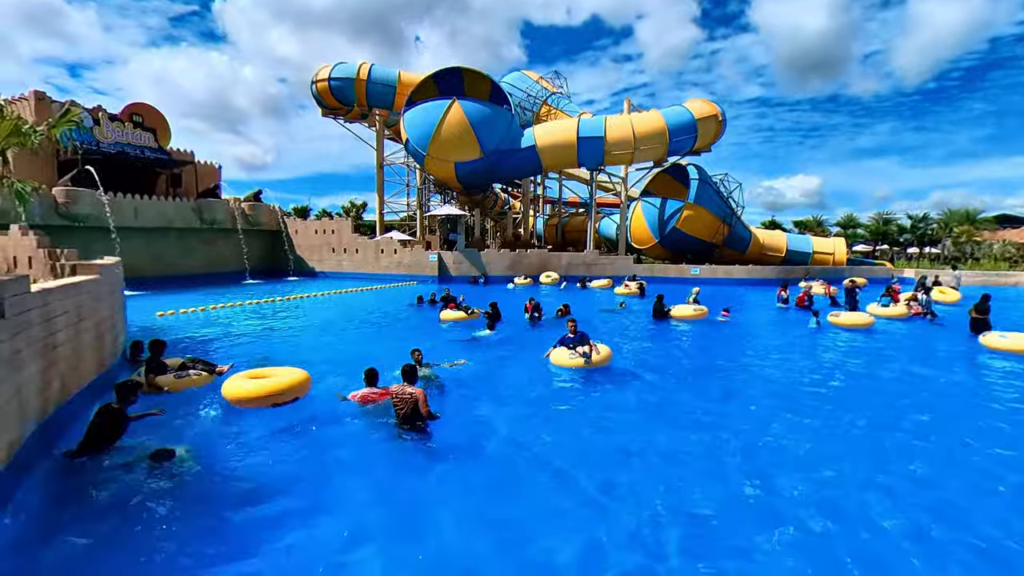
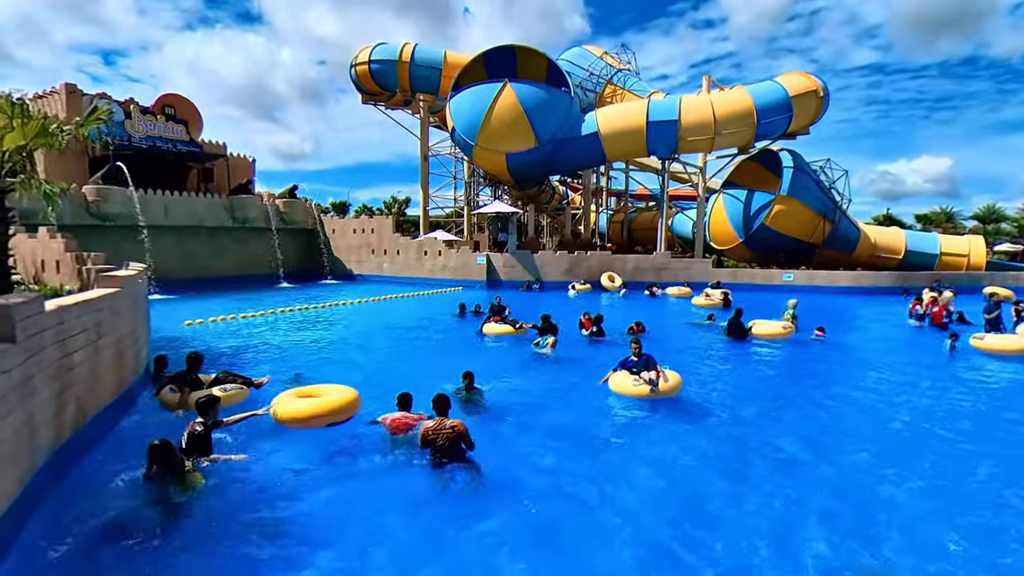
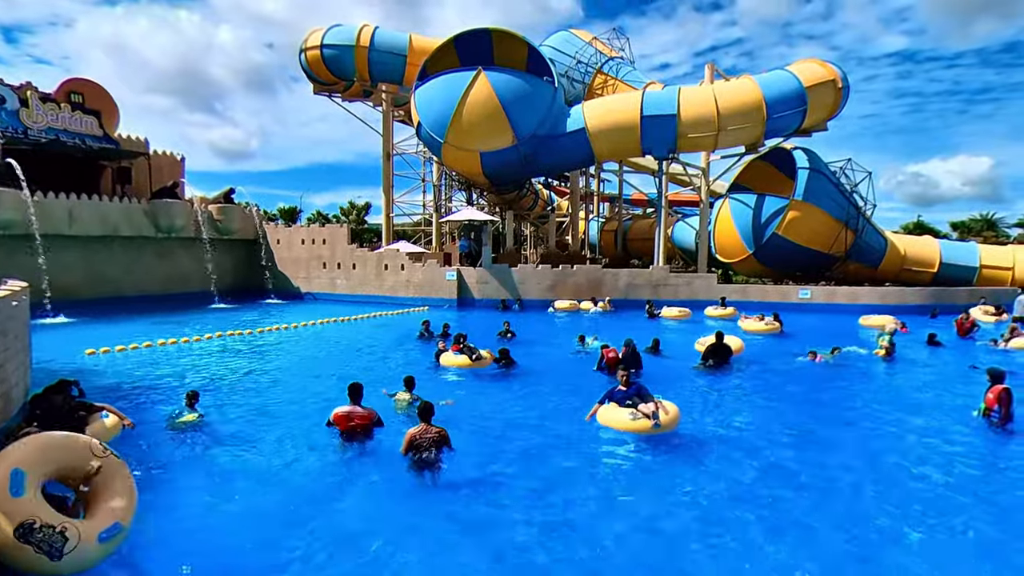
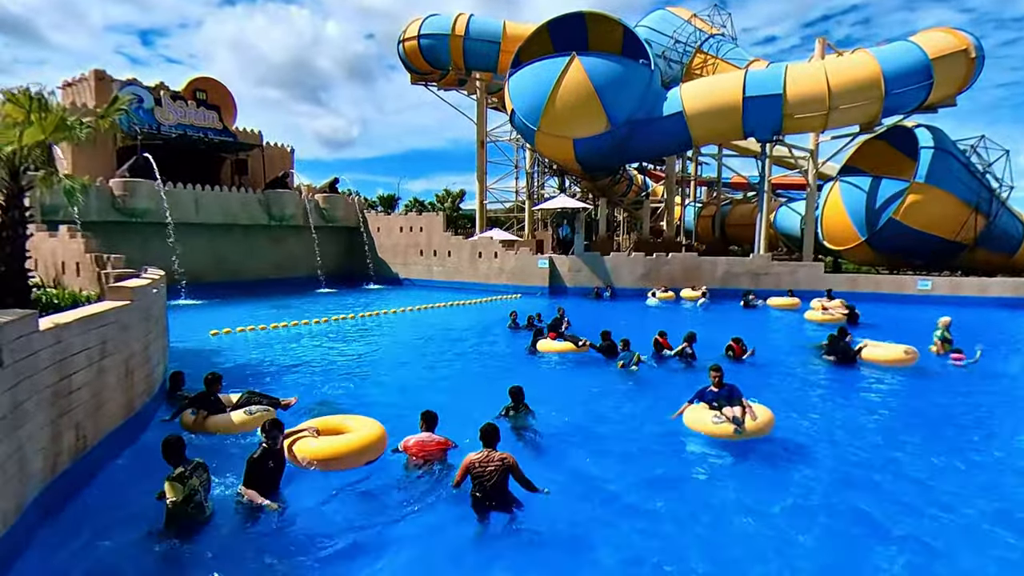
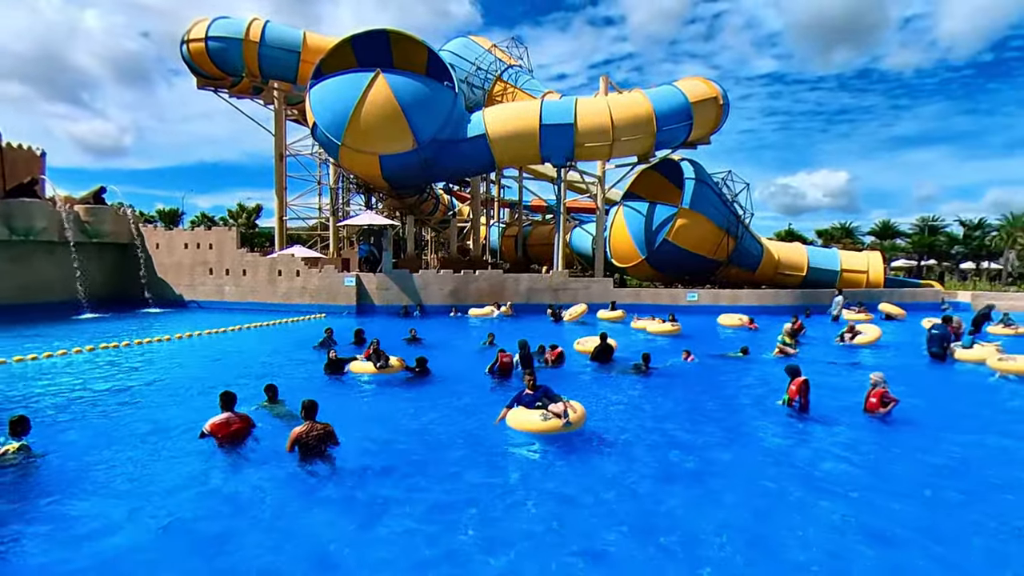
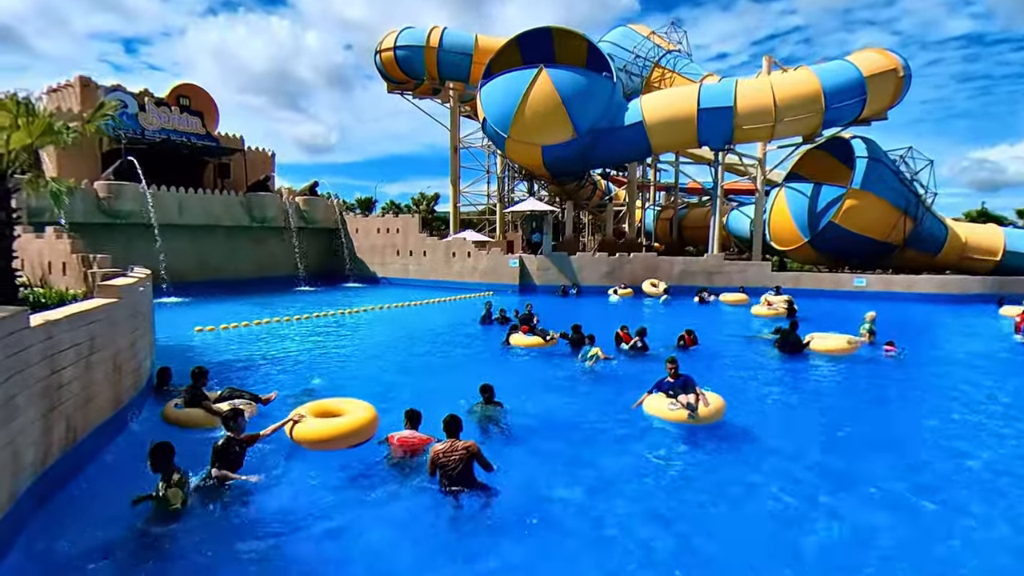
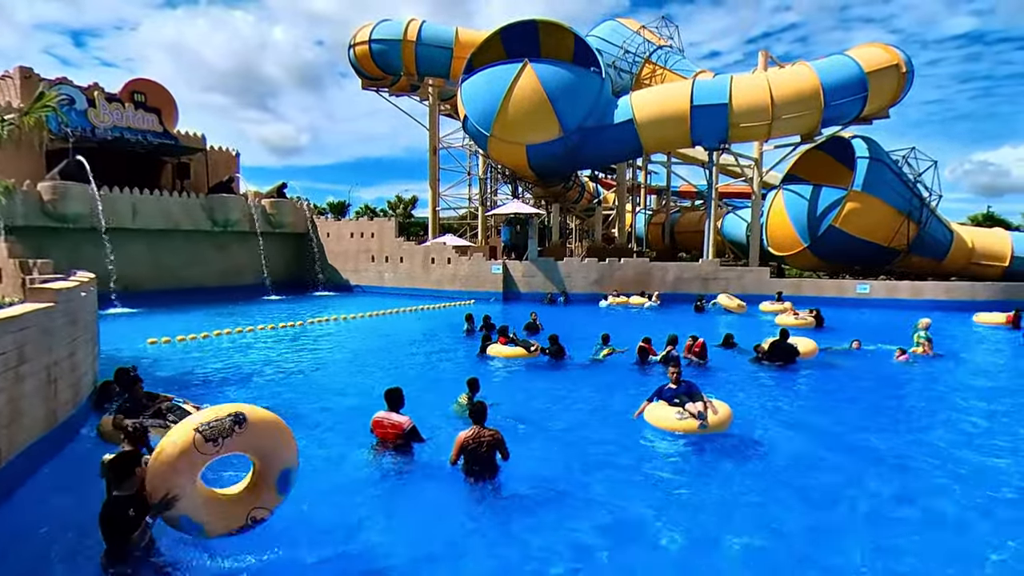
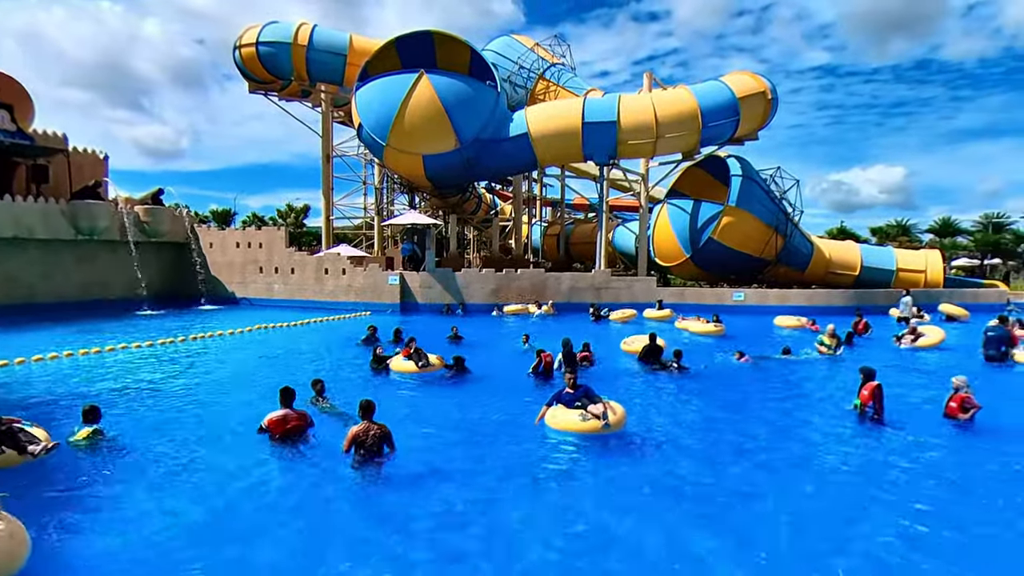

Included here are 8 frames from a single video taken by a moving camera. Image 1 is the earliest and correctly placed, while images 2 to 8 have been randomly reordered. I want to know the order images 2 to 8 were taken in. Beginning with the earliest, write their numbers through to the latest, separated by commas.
2, 6, 4, 7, 3, 8, 5
